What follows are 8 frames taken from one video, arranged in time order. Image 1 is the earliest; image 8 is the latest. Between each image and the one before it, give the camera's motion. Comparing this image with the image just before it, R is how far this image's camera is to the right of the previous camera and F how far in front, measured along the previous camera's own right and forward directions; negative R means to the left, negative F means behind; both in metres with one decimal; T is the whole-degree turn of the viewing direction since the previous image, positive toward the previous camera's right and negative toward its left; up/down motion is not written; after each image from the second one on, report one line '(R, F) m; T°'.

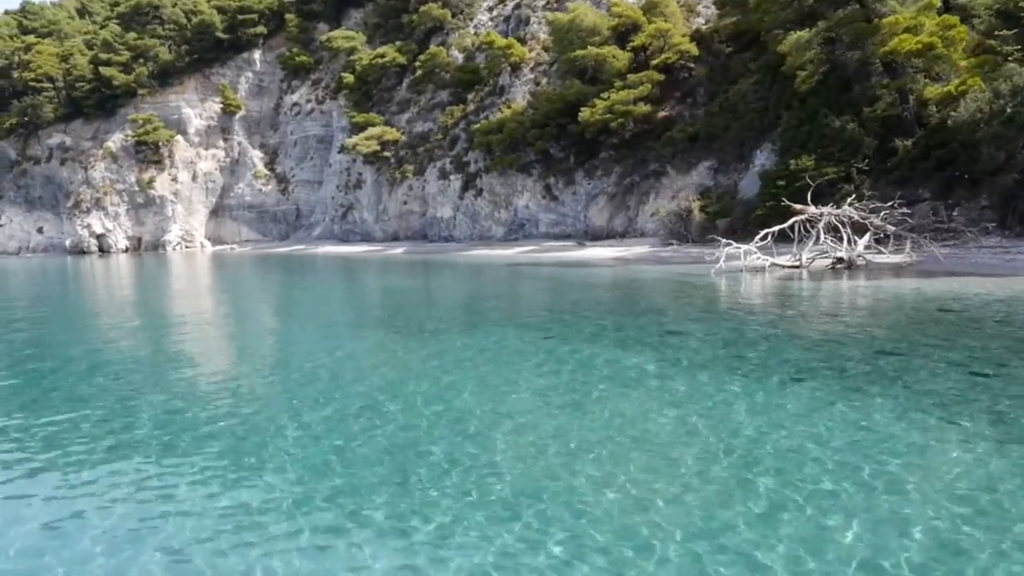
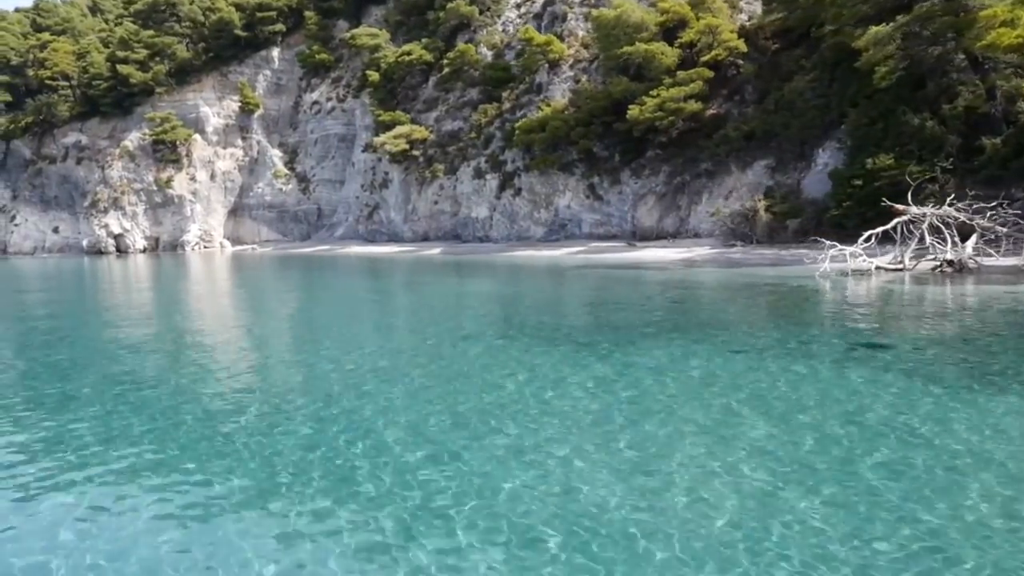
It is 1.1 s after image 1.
(-2.1, +0.7) m; 0°
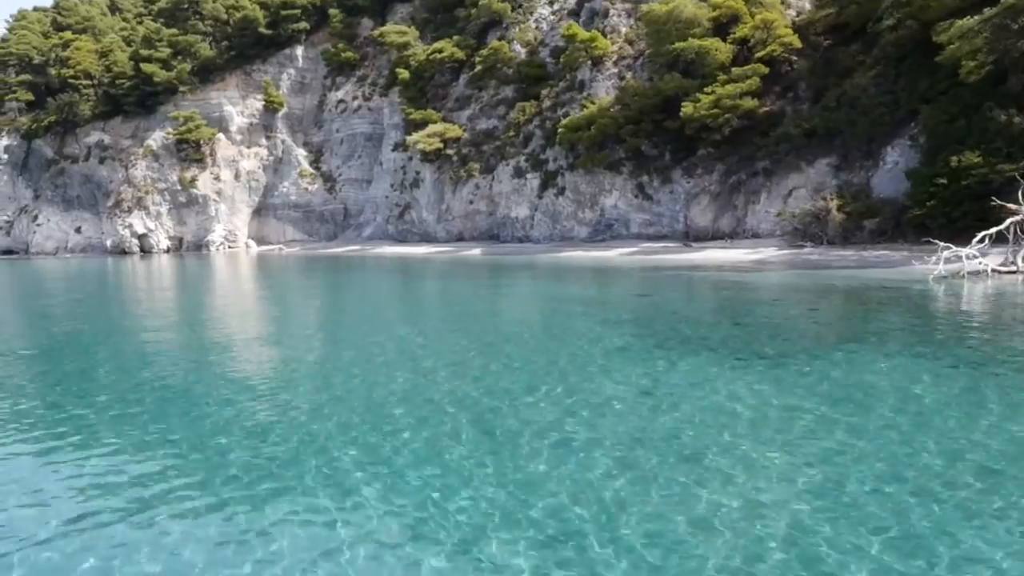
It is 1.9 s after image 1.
(-1.9, +0.7) m; 0°
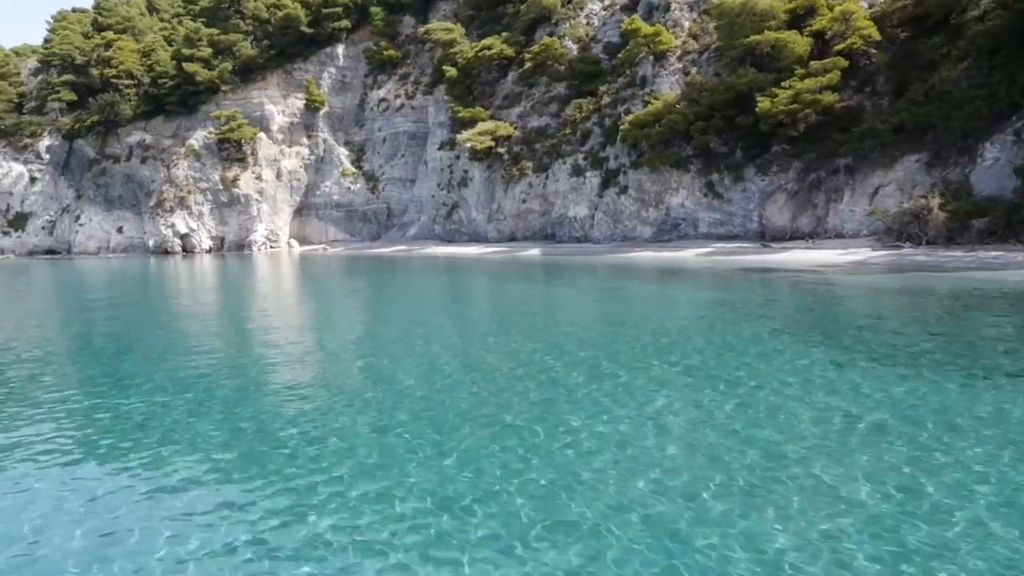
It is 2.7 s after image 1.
(-2.0, +0.8) m; -1°
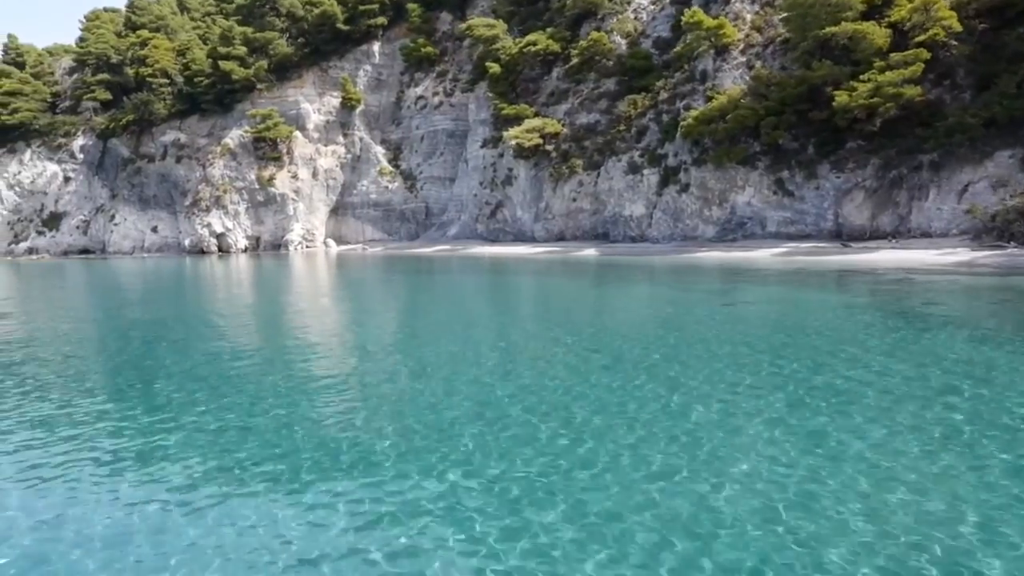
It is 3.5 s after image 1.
(-2.0, +1.0) m; -1°
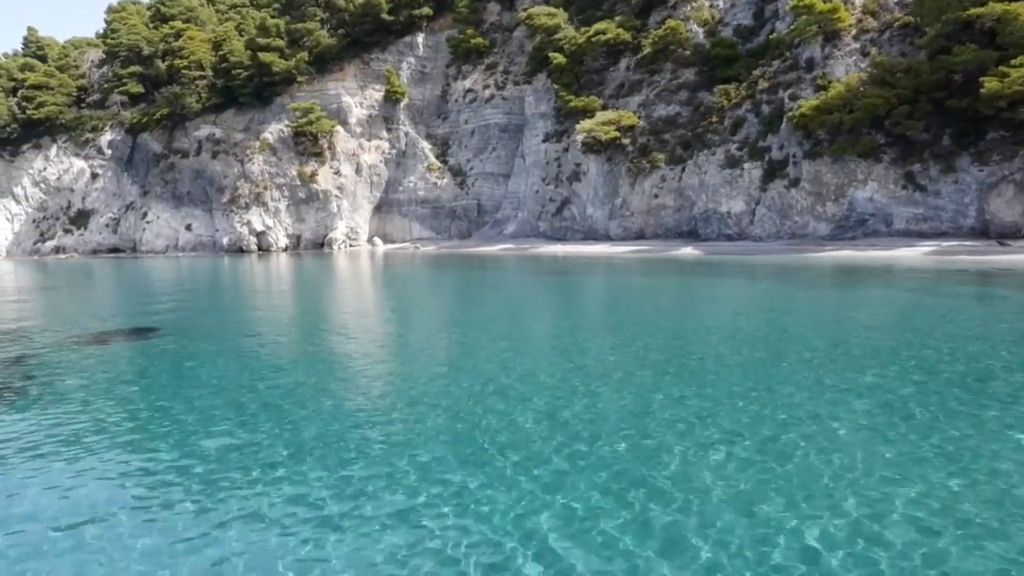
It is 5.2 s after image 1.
(-4.5, +2.3) m; 0°
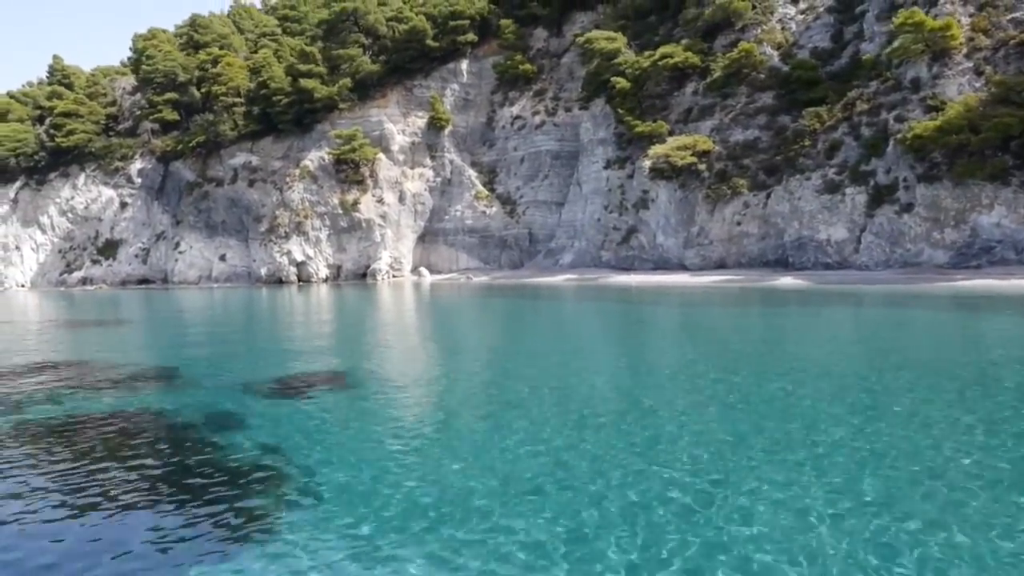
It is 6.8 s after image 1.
(-4.1, +2.2) m; 0°
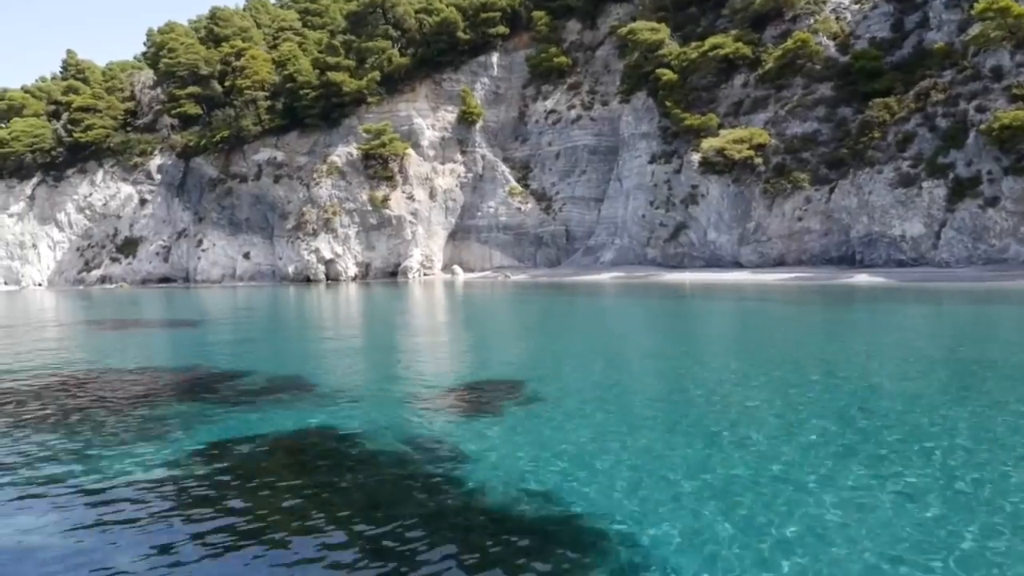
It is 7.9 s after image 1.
(-2.7, +1.4) m; 0°
